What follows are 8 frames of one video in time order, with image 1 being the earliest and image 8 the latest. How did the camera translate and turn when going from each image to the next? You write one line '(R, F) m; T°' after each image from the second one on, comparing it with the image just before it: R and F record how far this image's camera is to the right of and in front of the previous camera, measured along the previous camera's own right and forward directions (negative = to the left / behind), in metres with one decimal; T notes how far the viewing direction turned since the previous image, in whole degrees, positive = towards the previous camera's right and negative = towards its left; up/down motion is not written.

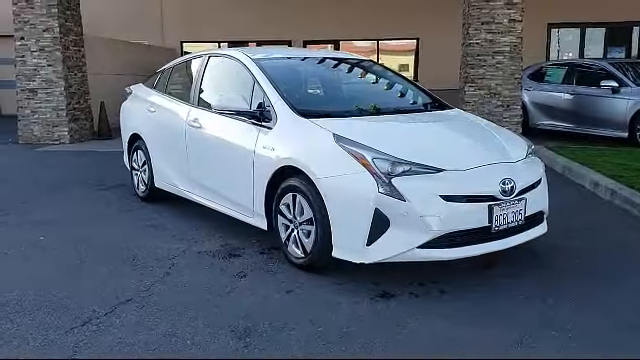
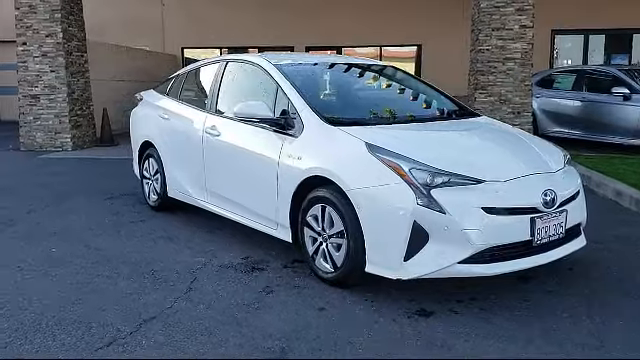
(-0.2, +0.2) m; 0°
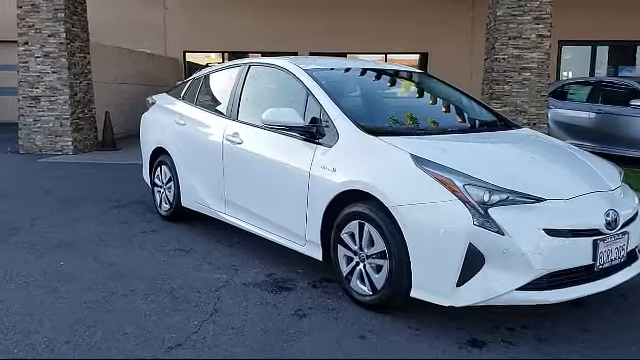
(-0.3, +0.3) m; +1°
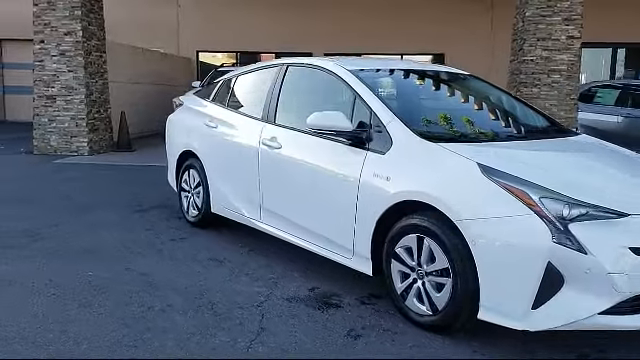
(-0.3, +0.3) m; 0°
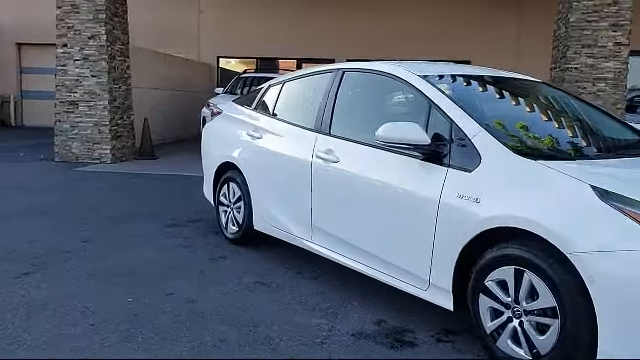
(-0.4, +0.4) m; -1°
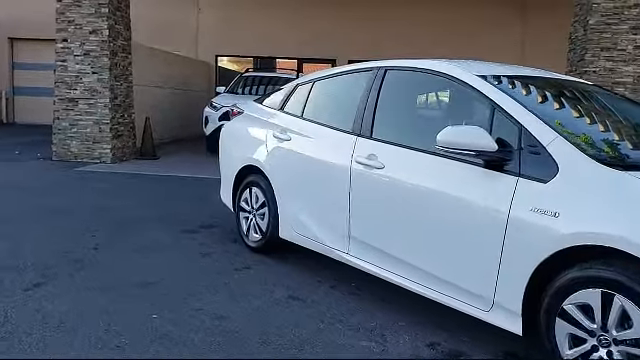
(-0.4, +0.3) m; +1°
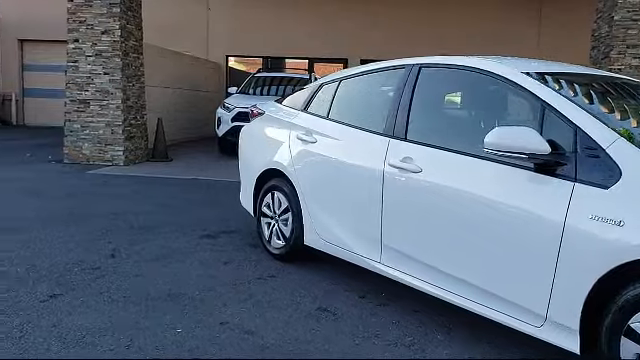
(-0.2, +0.2) m; -1°
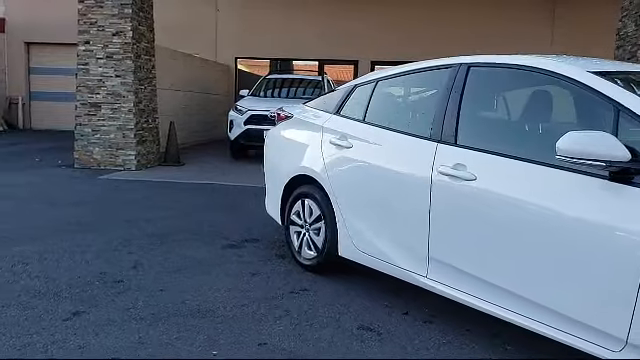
(-0.2, +0.3) m; 0°
